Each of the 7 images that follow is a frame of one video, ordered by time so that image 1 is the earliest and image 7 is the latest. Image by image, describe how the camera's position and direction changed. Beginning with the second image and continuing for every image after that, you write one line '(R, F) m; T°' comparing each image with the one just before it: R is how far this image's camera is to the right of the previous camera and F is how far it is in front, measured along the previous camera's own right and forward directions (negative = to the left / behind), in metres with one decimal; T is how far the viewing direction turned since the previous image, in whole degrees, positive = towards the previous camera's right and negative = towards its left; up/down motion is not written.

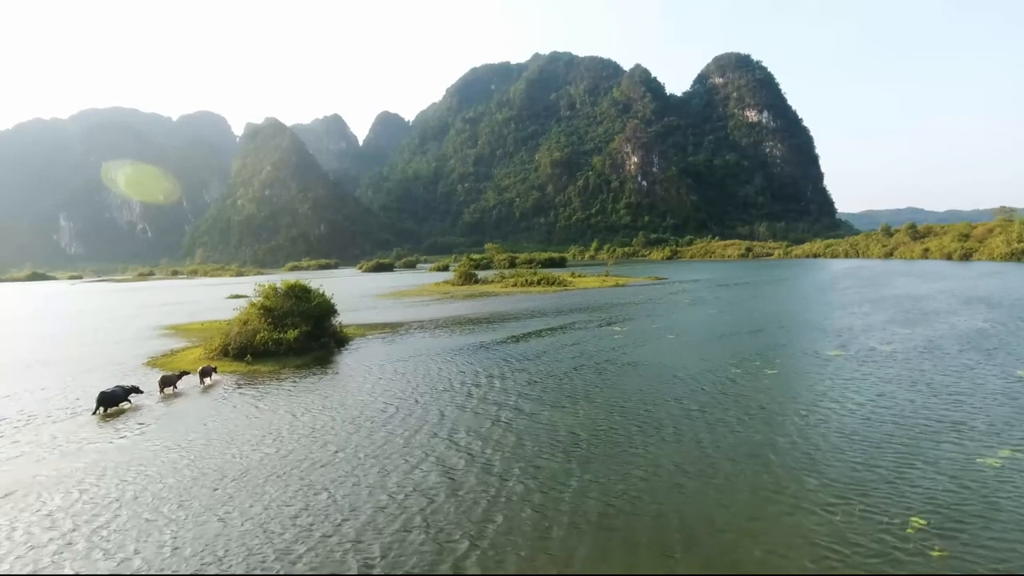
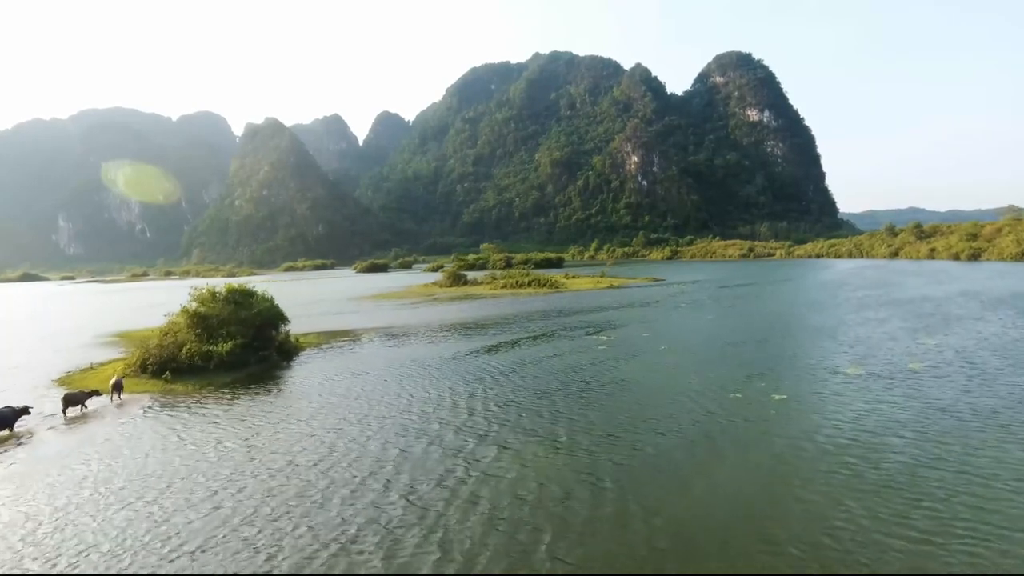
(+1.4, +3.5) m; 0°
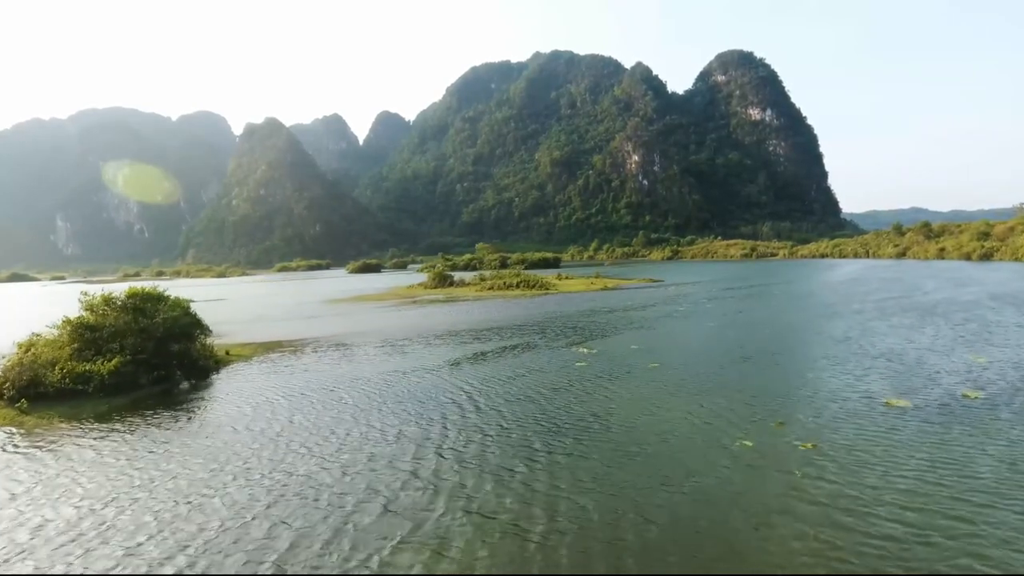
(+1.5, +4.6) m; 0°
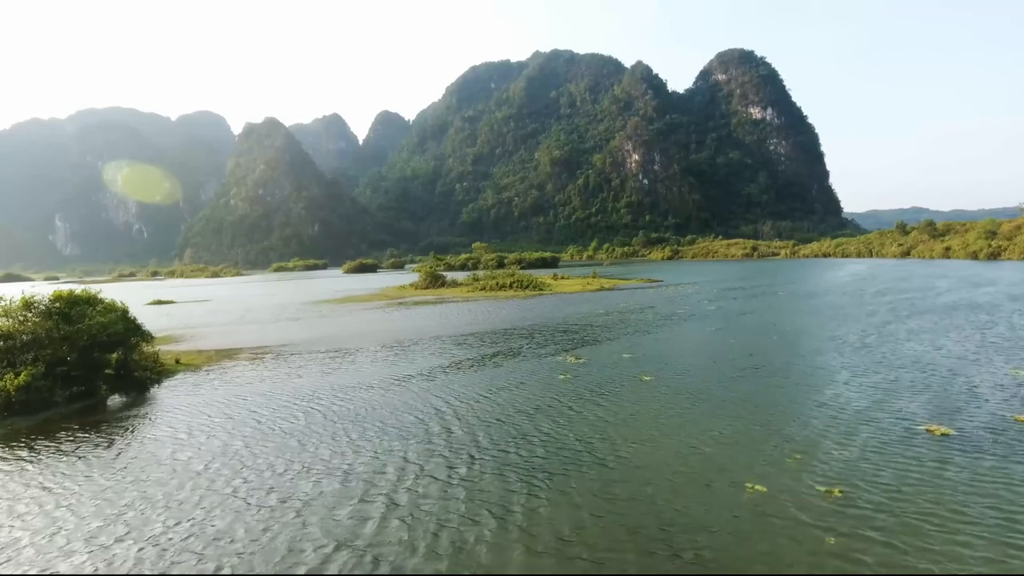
(+0.8, +2.5) m; 0°
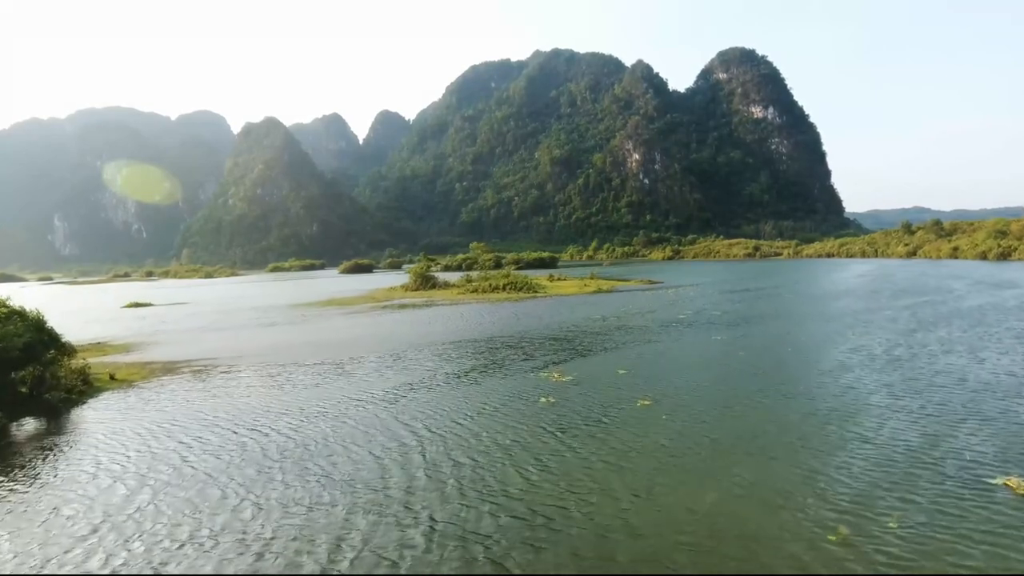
(+0.7, +2.9) m; 0°
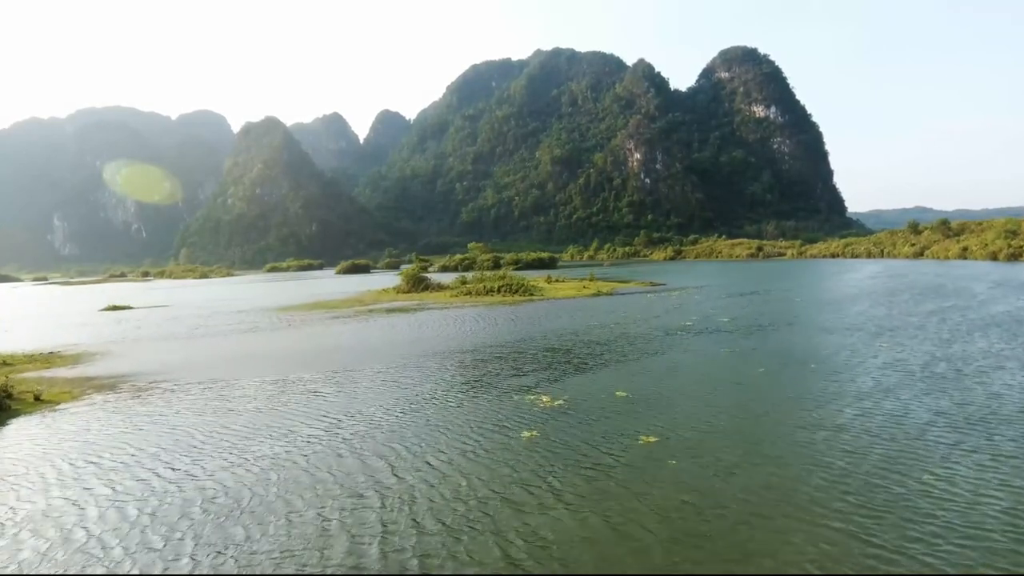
(+0.5, +2.8) m; 0°
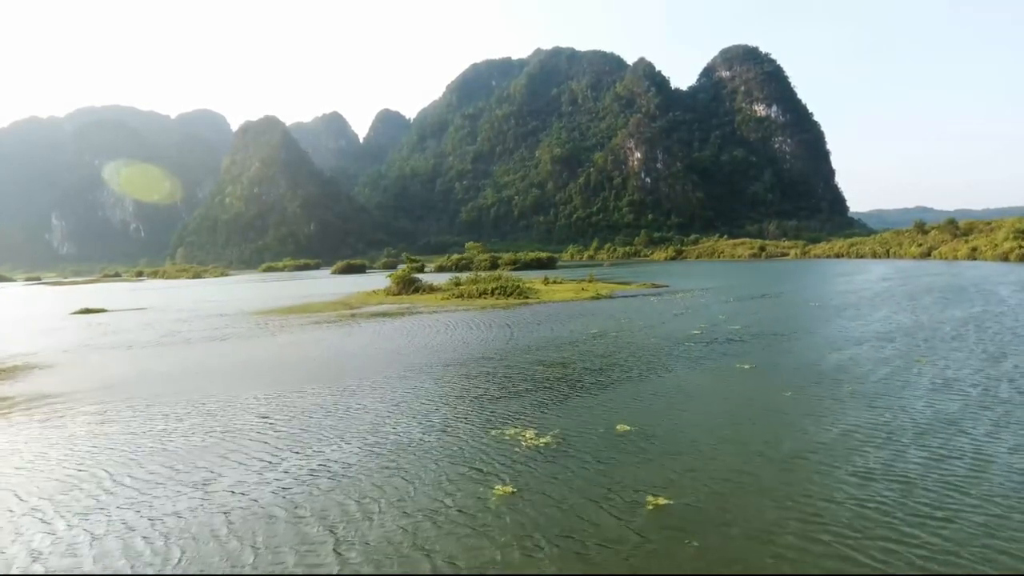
(+0.5, +3.1) m; 0°
